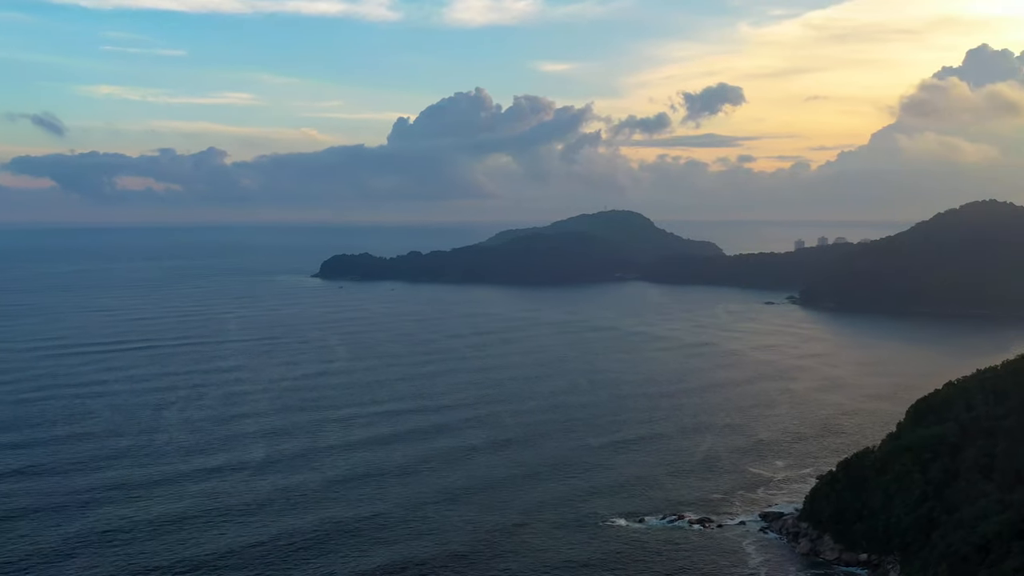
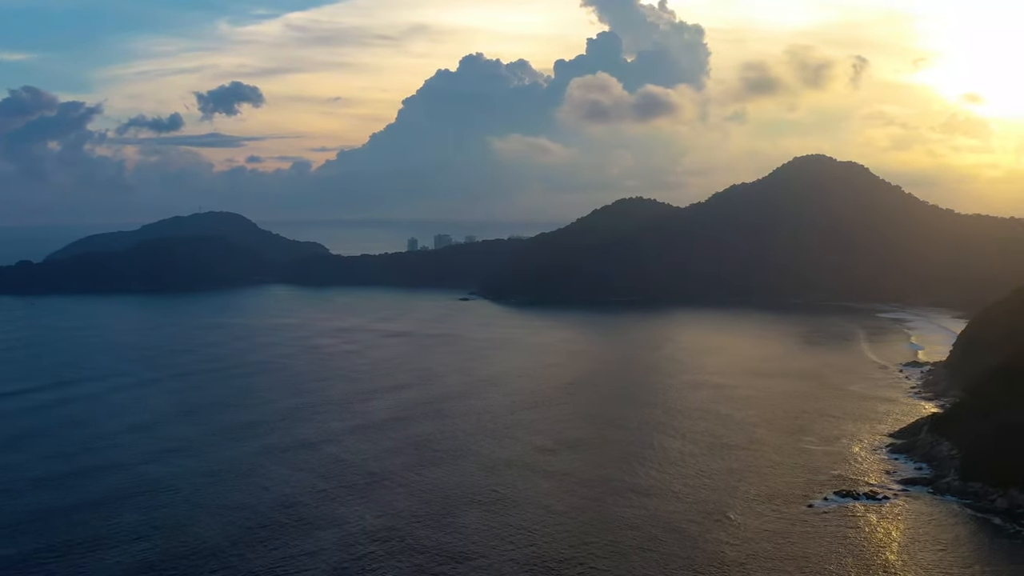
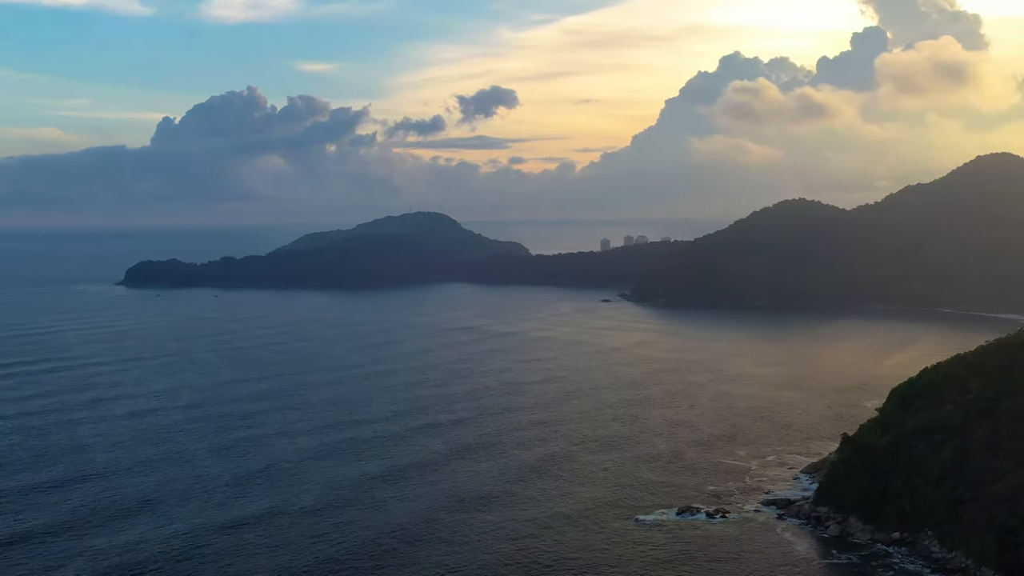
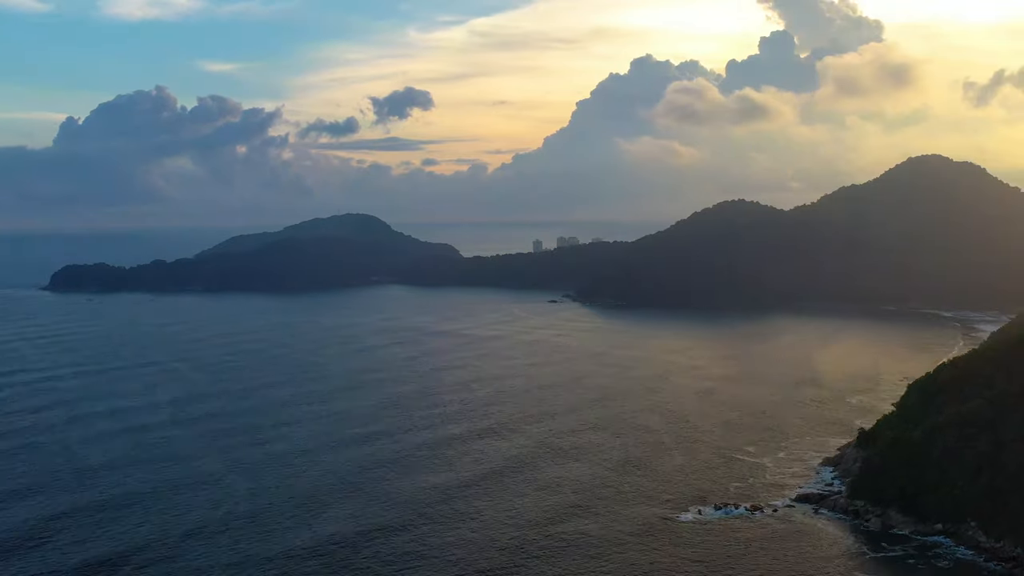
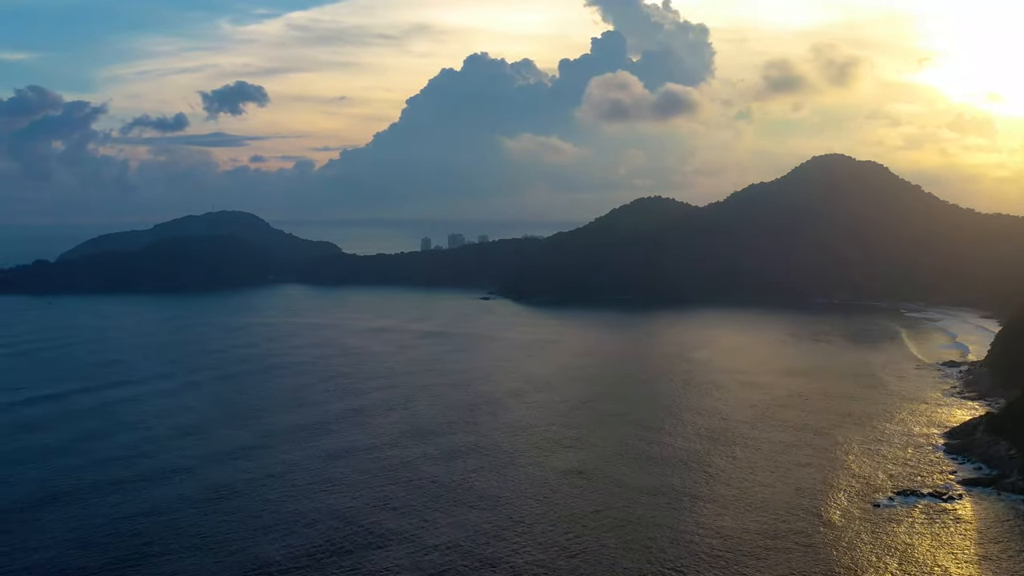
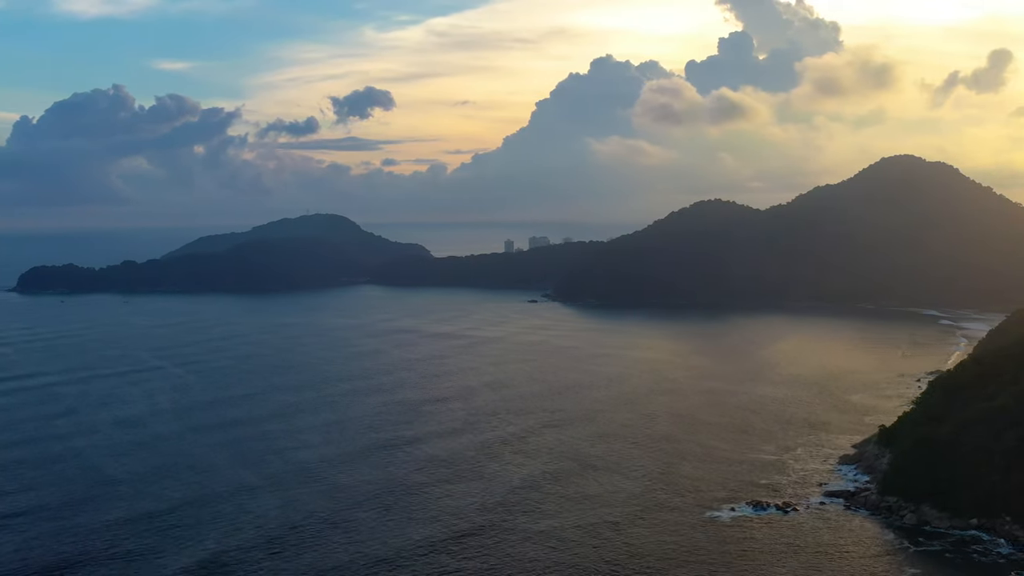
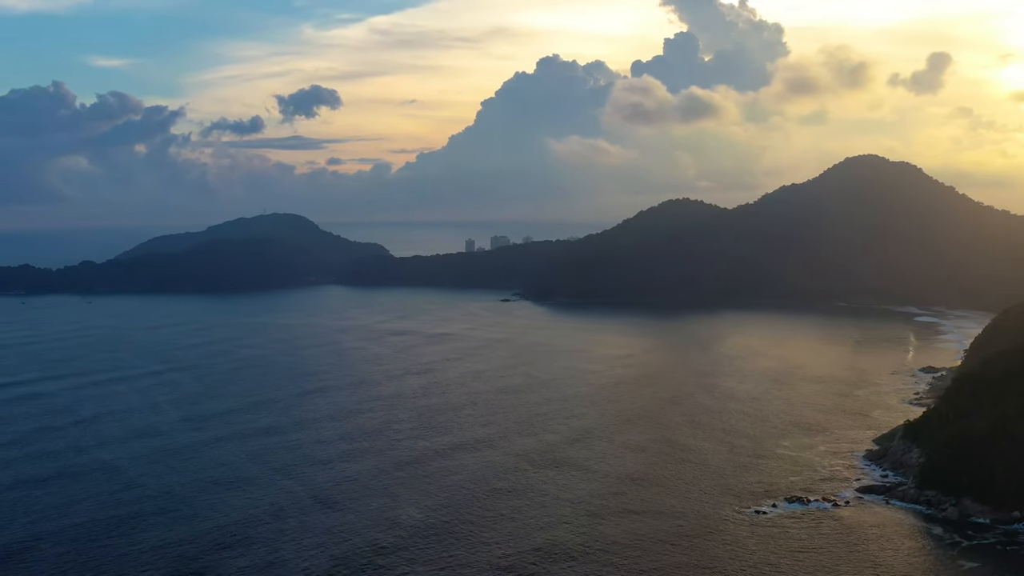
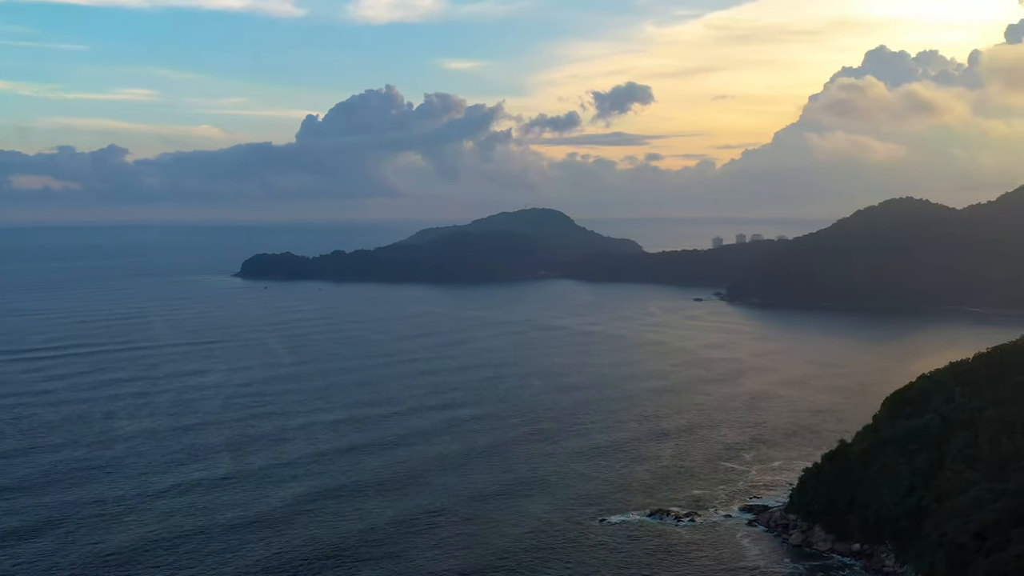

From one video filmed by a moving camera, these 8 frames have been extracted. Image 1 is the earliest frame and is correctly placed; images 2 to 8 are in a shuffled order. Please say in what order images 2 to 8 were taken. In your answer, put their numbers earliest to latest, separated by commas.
8, 3, 4, 6, 7, 2, 5
